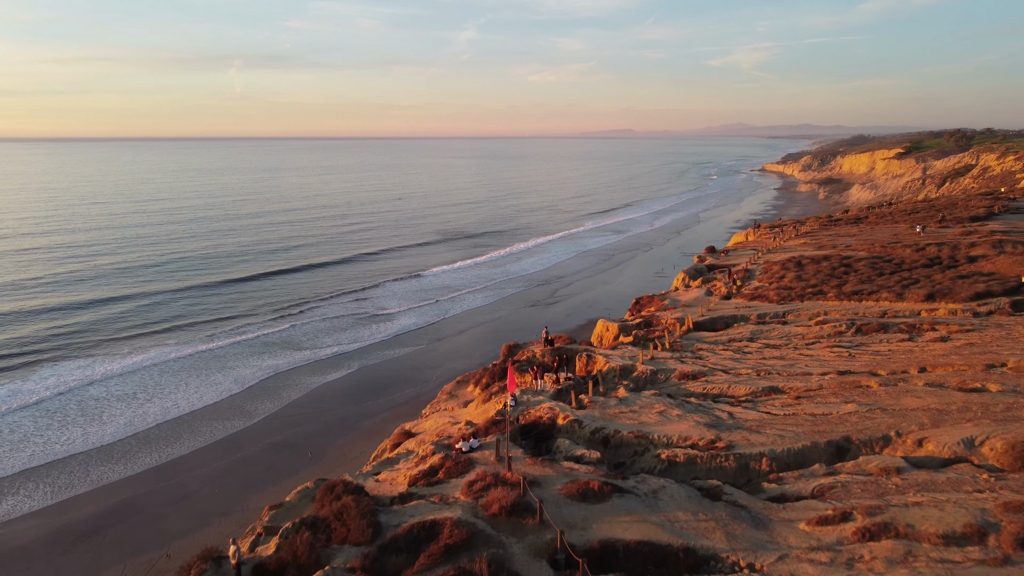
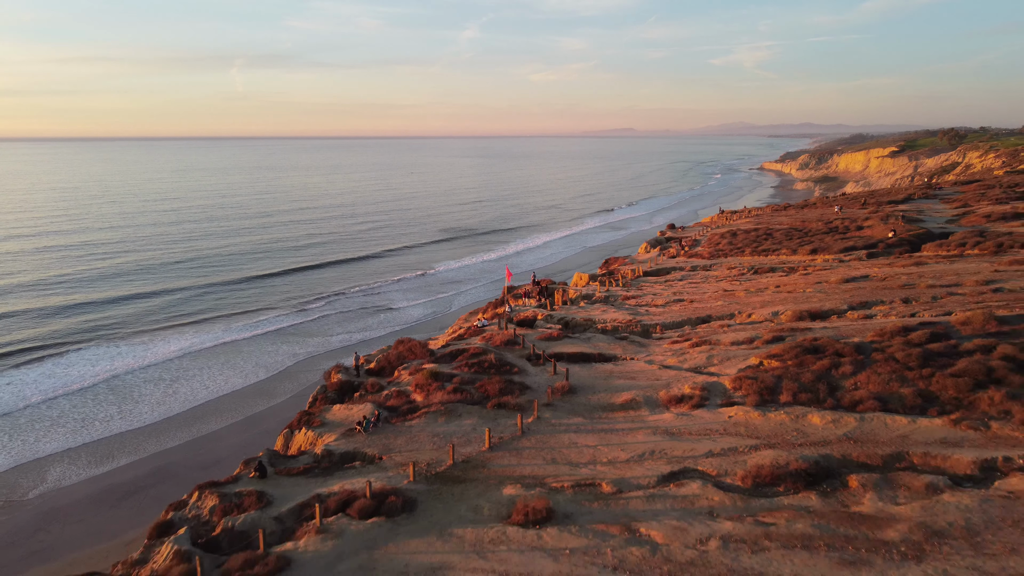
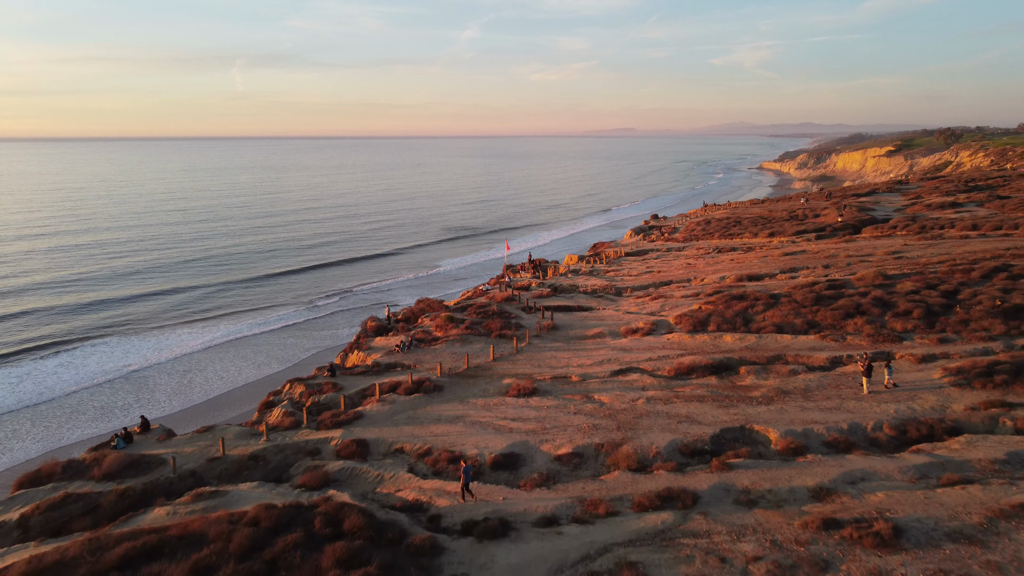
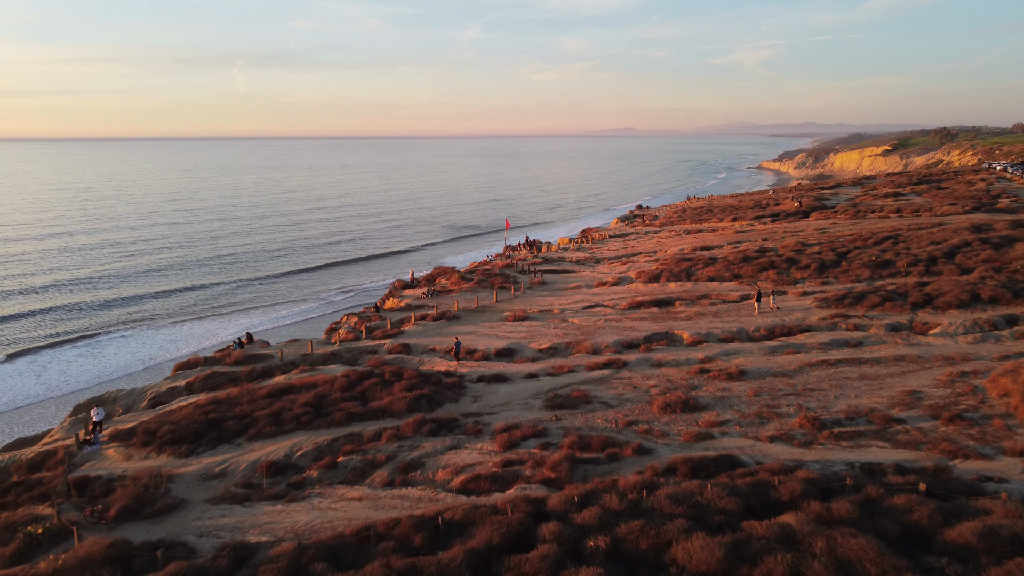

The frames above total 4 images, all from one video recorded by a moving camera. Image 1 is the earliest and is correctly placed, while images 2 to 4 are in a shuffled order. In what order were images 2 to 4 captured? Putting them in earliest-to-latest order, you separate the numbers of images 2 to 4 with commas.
2, 3, 4
